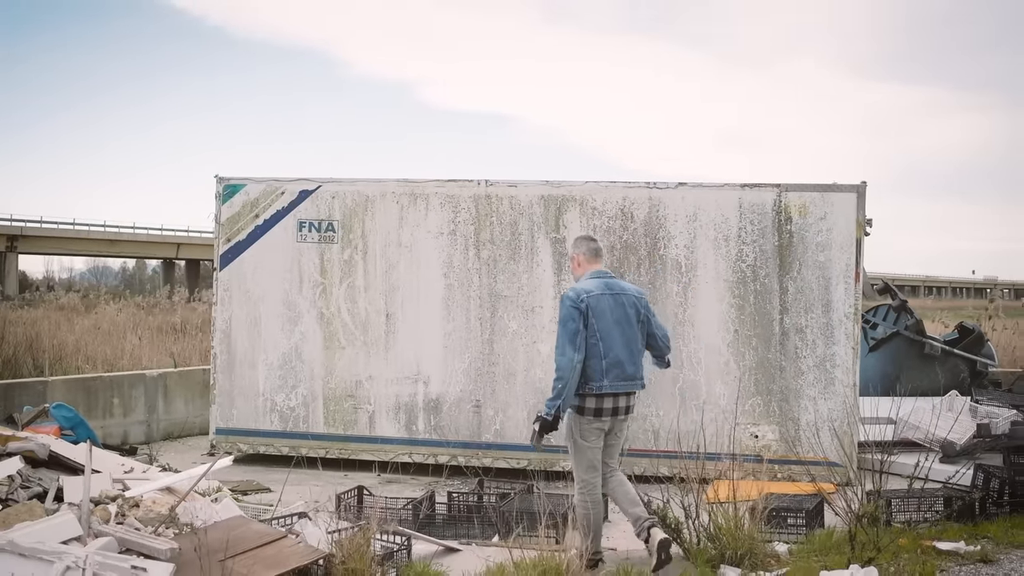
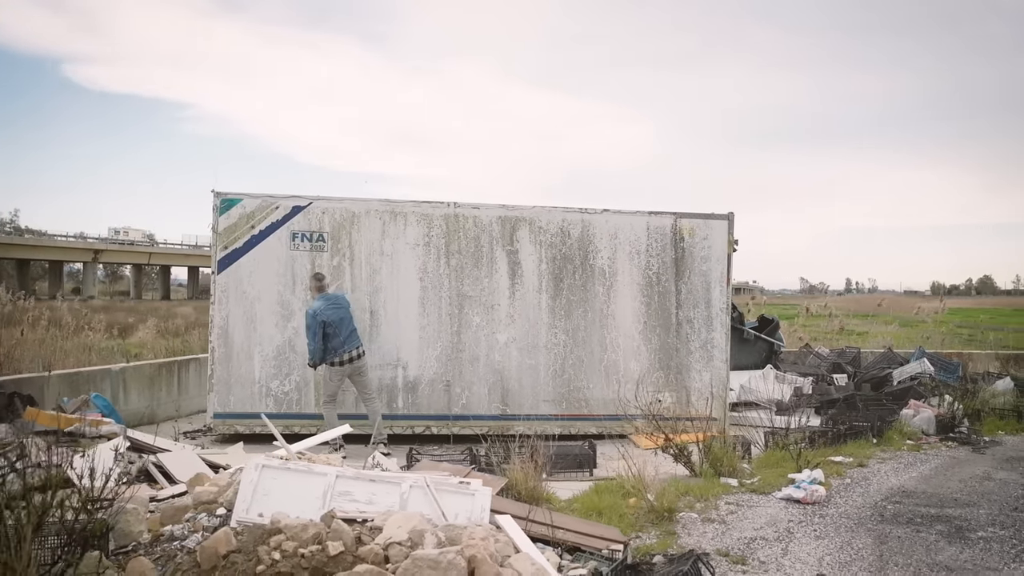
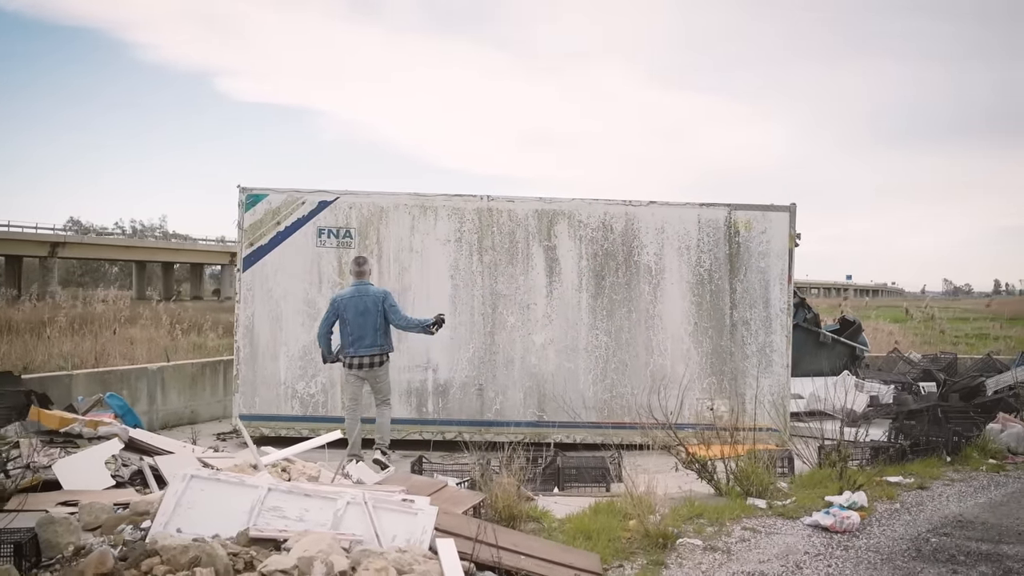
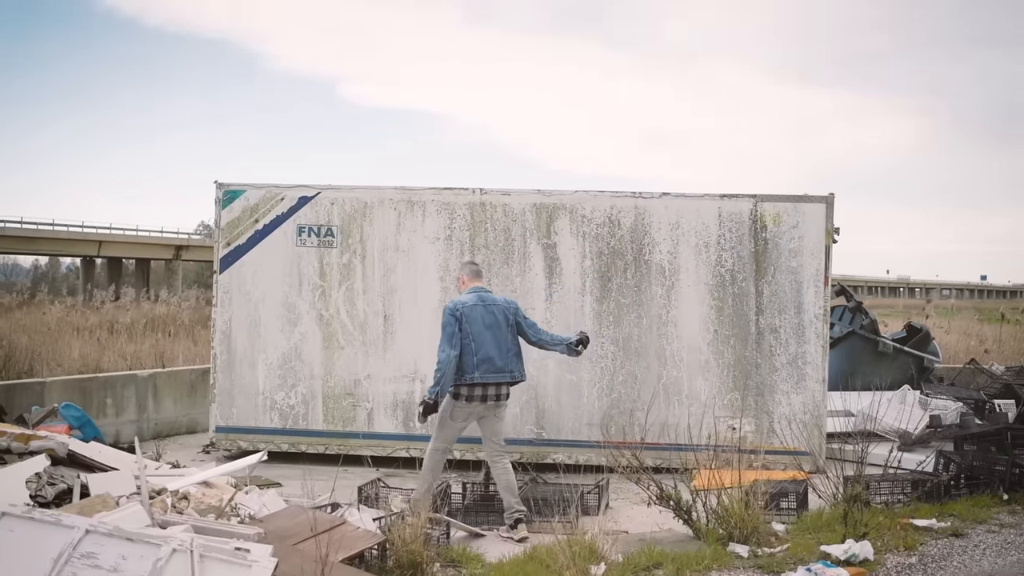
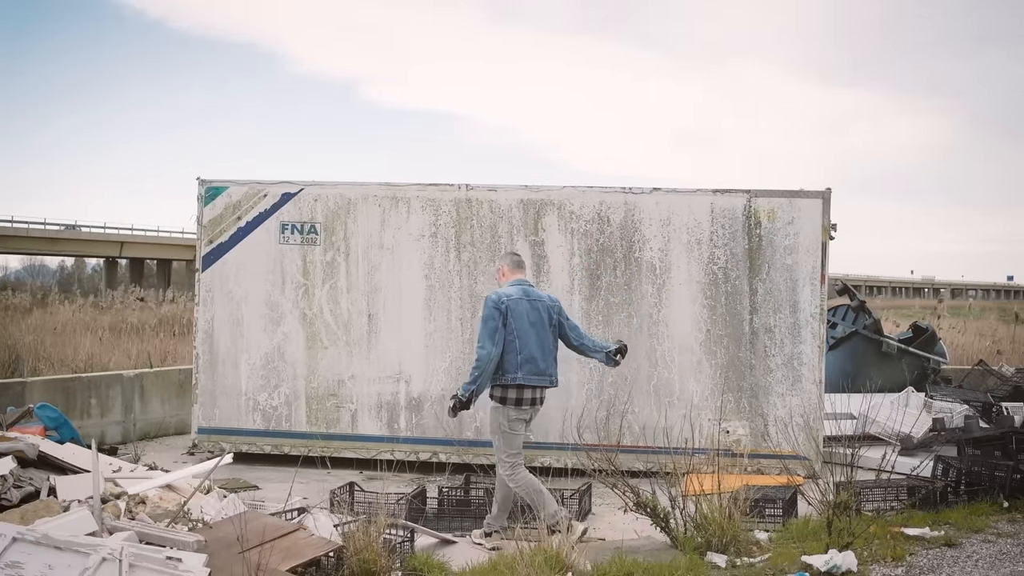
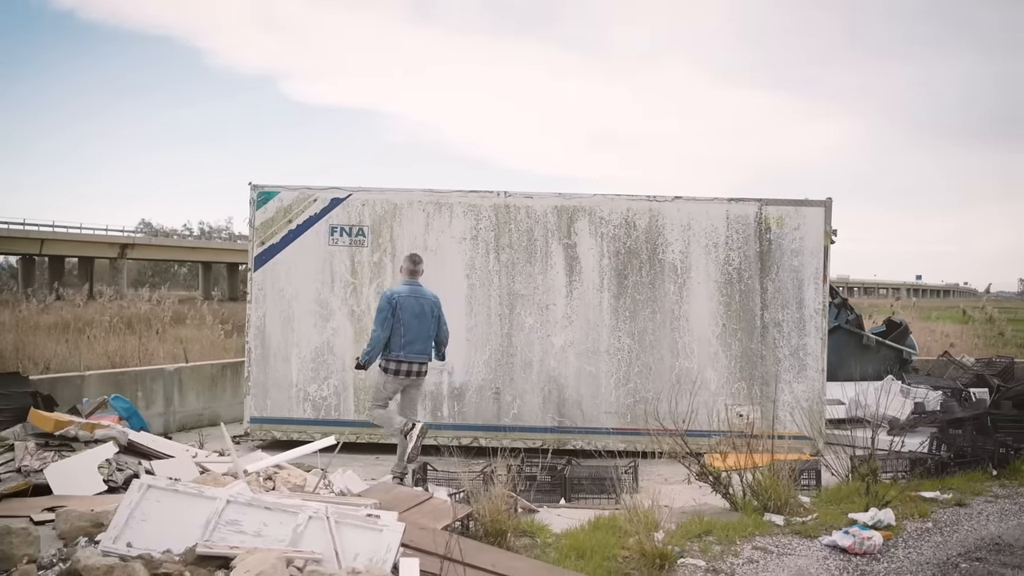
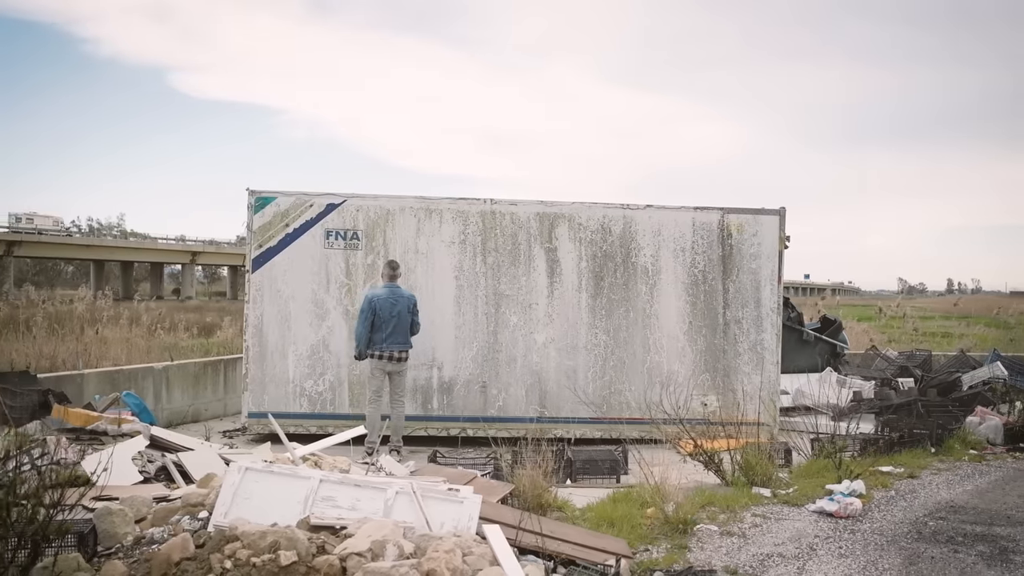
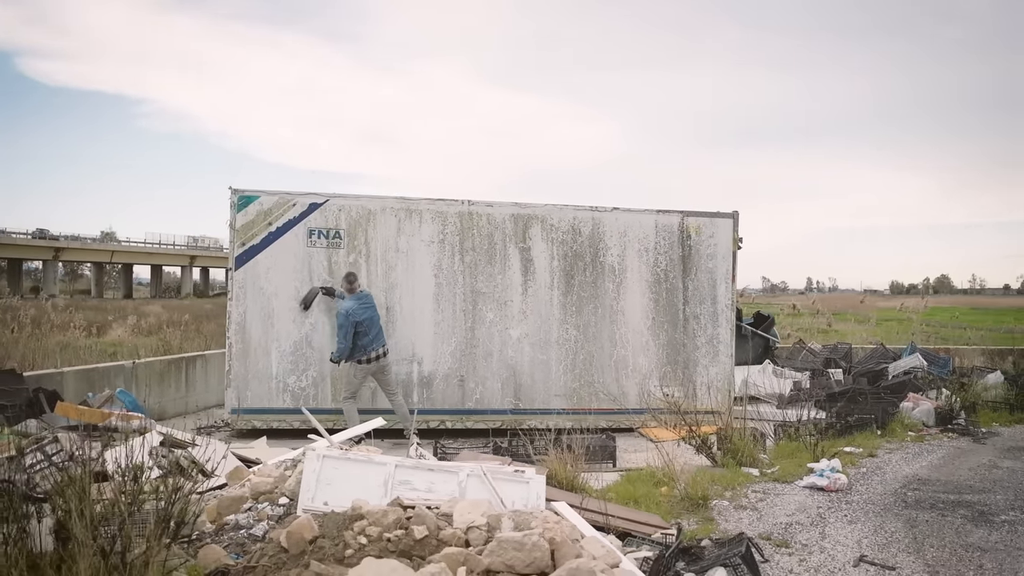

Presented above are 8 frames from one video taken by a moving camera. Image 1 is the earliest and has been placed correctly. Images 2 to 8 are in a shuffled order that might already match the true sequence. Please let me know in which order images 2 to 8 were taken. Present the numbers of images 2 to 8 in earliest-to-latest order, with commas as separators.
5, 4, 6, 3, 7, 2, 8
